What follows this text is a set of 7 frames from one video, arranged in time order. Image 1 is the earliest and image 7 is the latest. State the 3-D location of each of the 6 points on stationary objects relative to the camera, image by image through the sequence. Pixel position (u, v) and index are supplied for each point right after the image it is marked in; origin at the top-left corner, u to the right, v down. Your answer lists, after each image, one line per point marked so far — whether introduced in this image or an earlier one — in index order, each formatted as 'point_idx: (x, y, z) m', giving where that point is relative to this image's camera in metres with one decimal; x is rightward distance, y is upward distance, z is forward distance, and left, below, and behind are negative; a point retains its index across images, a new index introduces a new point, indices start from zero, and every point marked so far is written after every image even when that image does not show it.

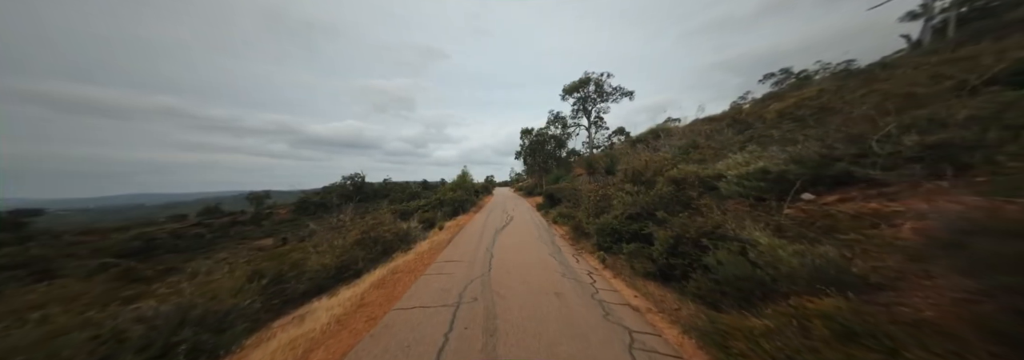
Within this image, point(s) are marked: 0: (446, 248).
0: (-2.1, -2.2, +6.5) m
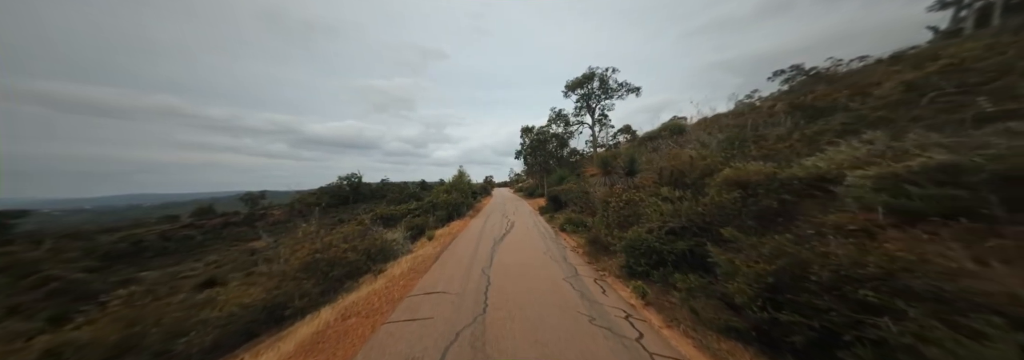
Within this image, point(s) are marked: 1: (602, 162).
0: (-2.0, -2.3, +5.2) m
1: (+4.0, +0.8, +8.9) m
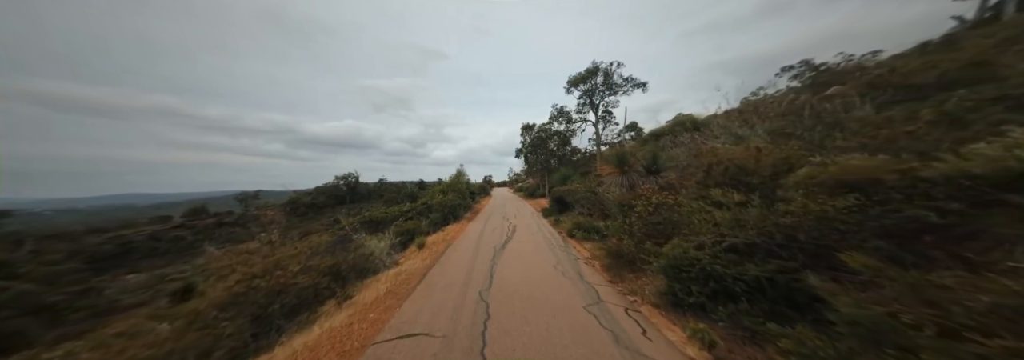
0: (-1.9, -2.3, +4.1) m
1: (+4.1, +0.8, +7.8) m
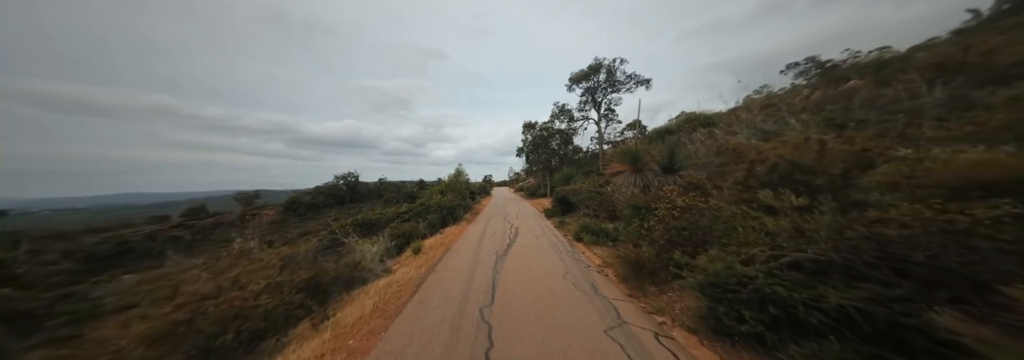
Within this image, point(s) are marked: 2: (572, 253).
0: (-1.8, -2.3, +3.6) m
1: (+4.2, +0.8, +7.3) m
2: (+2.0, -2.4, +6.7) m
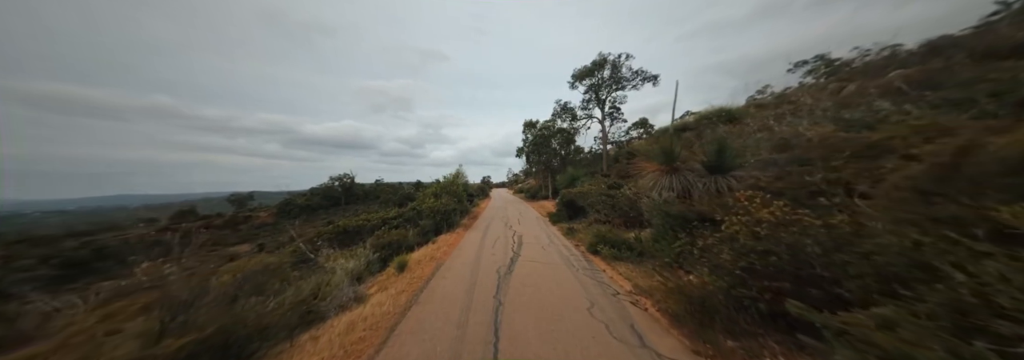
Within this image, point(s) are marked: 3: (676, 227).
0: (-1.7, -2.3, +2.3) m
1: (+4.3, +0.8, +6.0) m
2: (+2.1, -2.5, +5.5) m
3: (+3.7, -1.1, +4.6) m
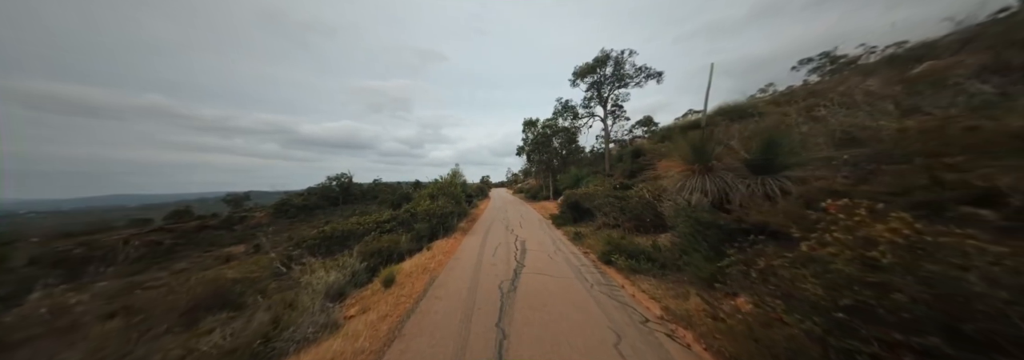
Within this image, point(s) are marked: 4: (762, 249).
0: (-1.6, -2.3, +1.5) m
1: (+4.4, +0.7, +5.3) m
2: (+2.2, -2.5, +4.7) m
3: (+3.8, -1.1, +3.9) m
4: (+3.5, -0.9, +3.0) m
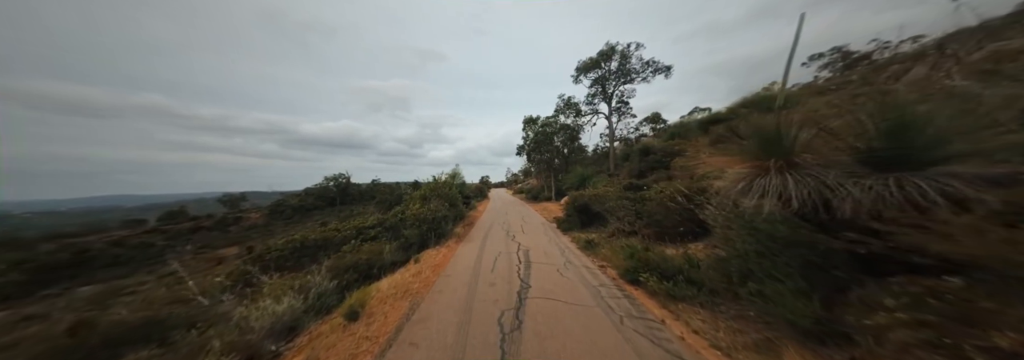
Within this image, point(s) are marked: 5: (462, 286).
0: (-1.5, -2.3, +0.3) m
1: (+4.5, +0.7, +4.0) m
2: (+2.3, -2.5, +3.5) m
3: (+3.9, -1.1, +2.6) m
4: (+3.6, -0.9, +1.7) m
5: (-1.4, -2.7, +5.3) m
